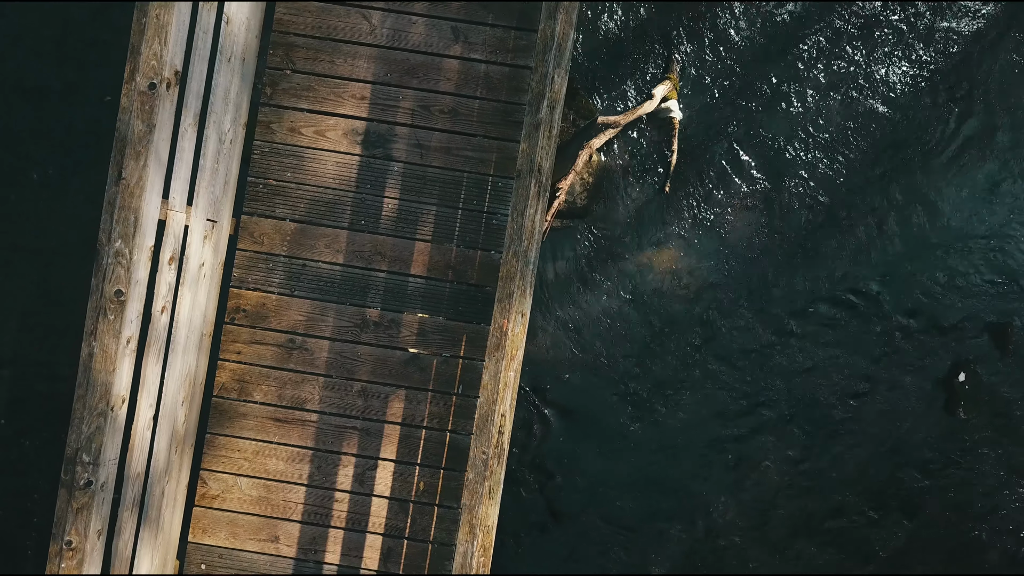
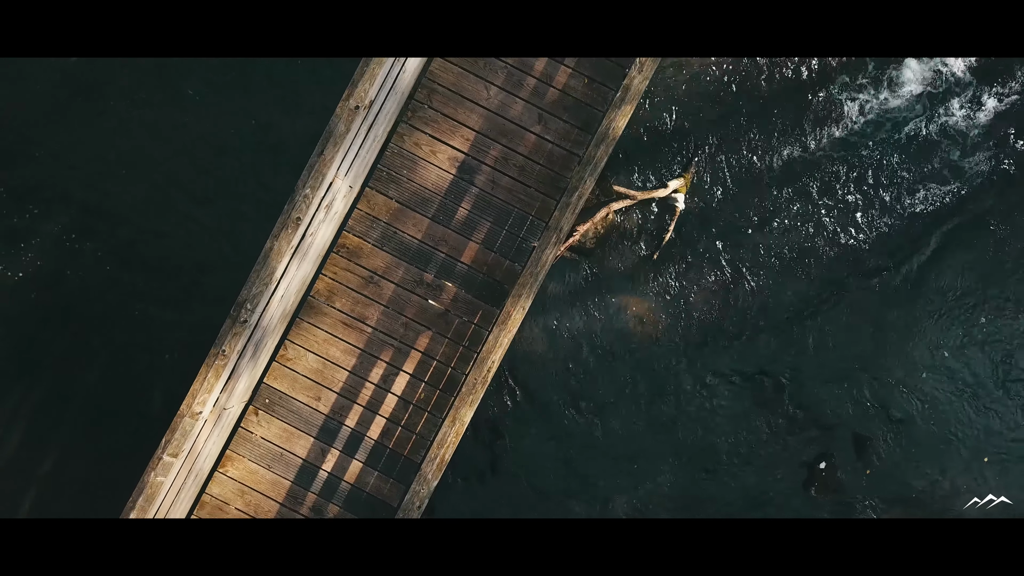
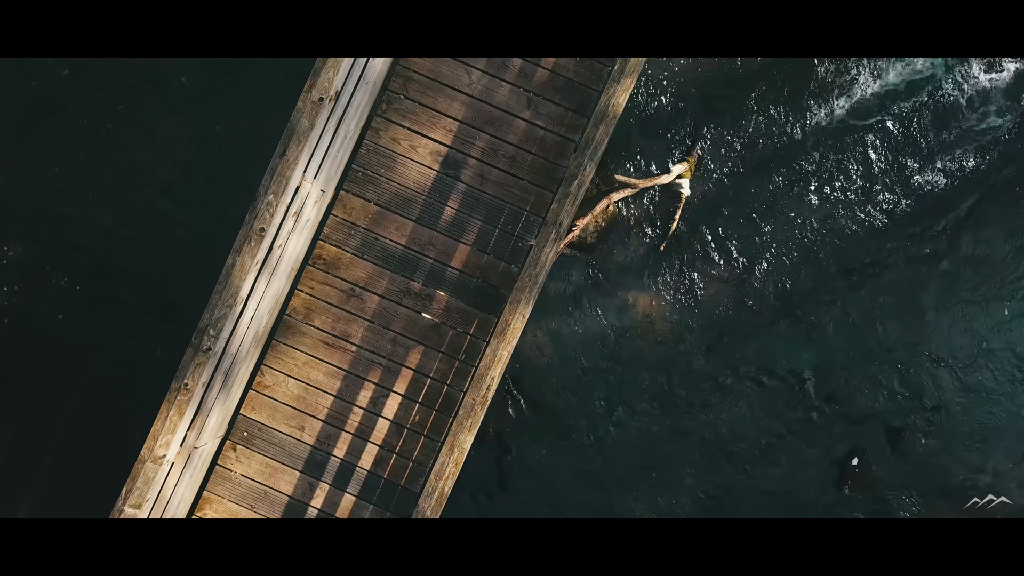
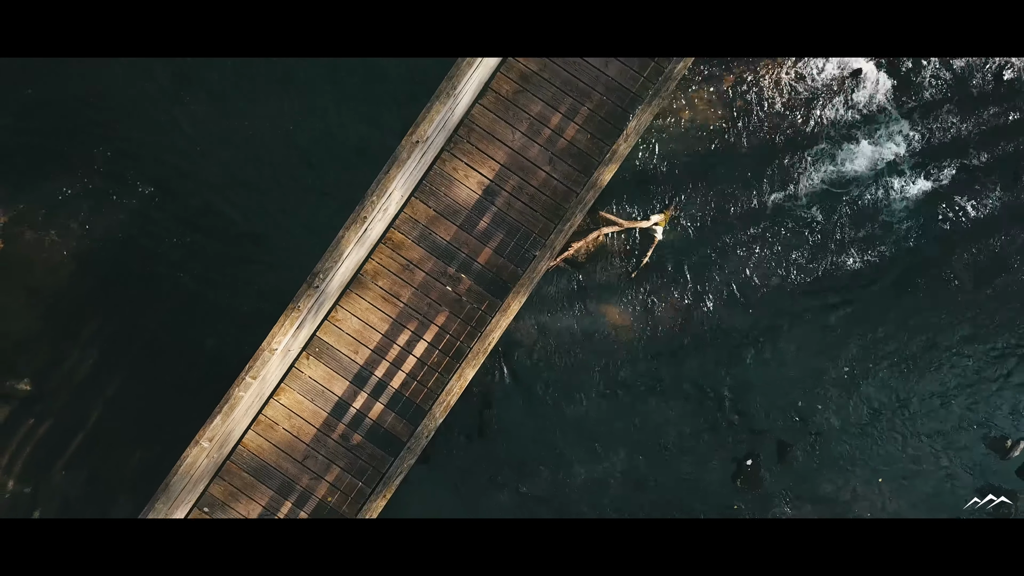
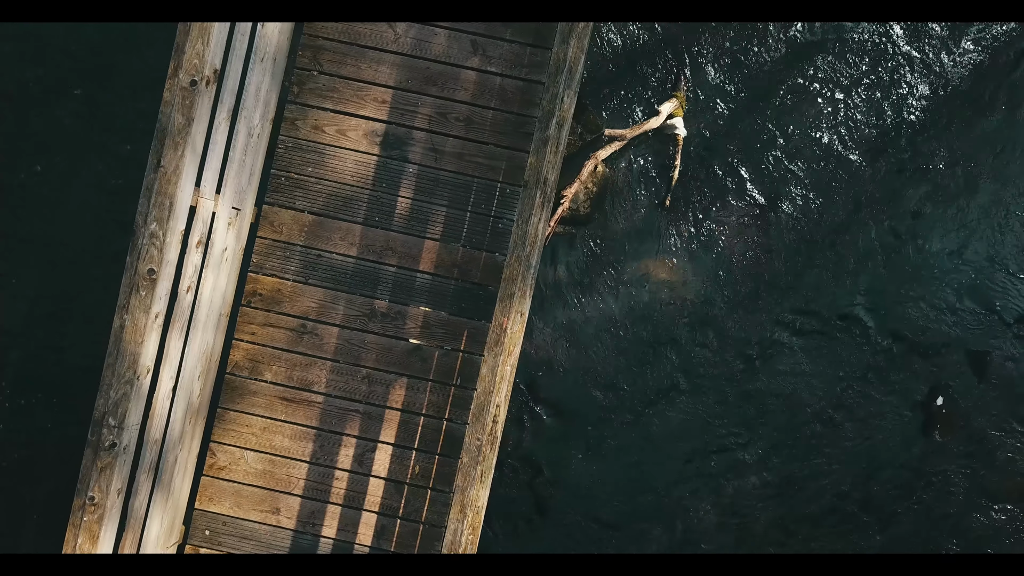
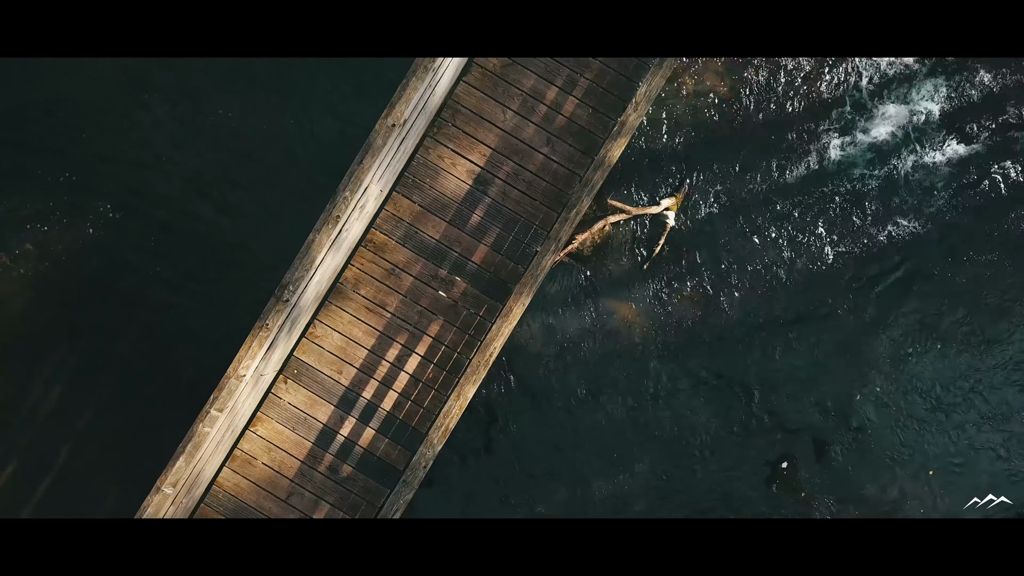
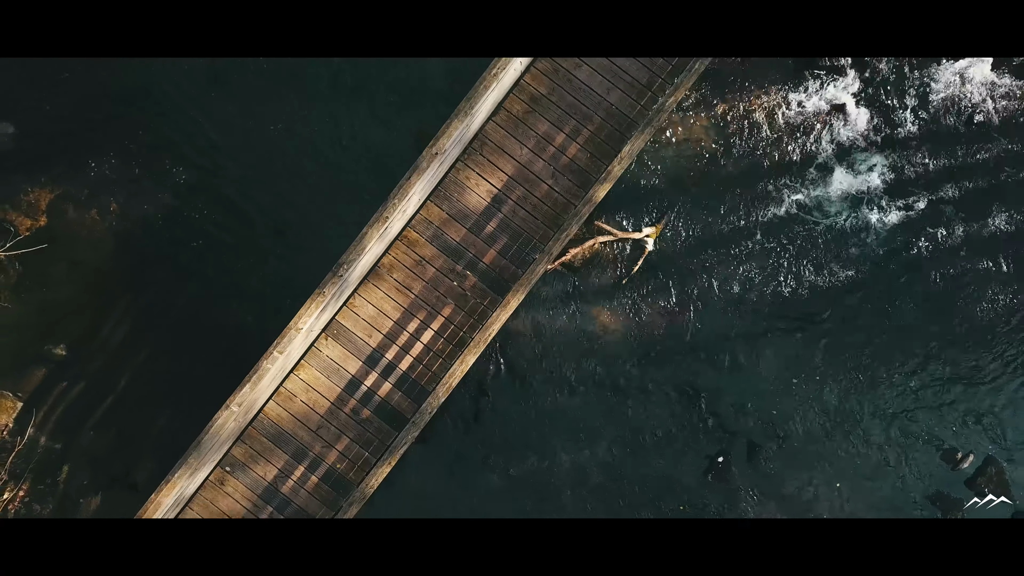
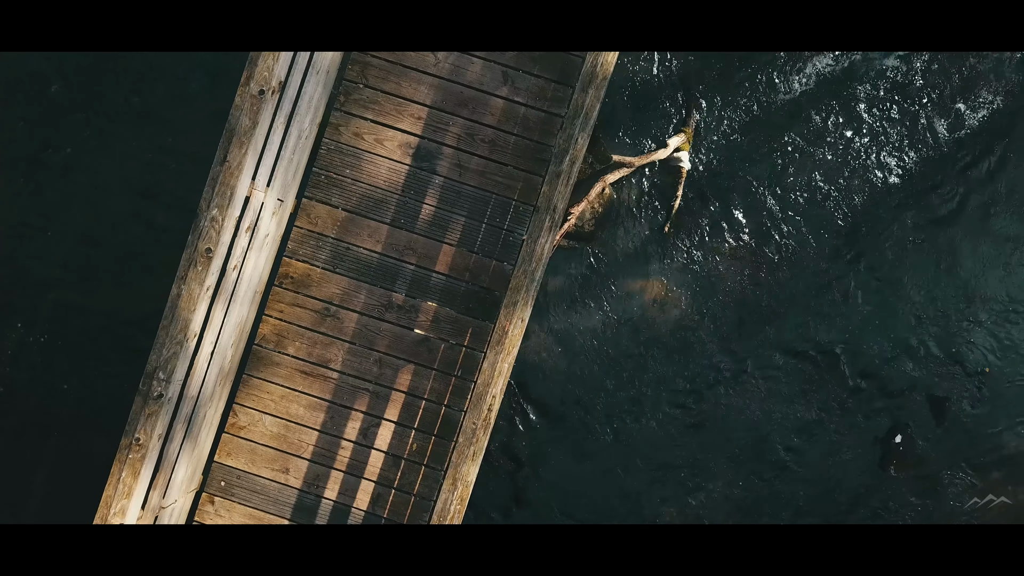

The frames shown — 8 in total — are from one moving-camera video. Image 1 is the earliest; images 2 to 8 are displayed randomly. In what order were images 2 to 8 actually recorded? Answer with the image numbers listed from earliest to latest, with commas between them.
5, 8, 3, 2, 6, 4, 7
